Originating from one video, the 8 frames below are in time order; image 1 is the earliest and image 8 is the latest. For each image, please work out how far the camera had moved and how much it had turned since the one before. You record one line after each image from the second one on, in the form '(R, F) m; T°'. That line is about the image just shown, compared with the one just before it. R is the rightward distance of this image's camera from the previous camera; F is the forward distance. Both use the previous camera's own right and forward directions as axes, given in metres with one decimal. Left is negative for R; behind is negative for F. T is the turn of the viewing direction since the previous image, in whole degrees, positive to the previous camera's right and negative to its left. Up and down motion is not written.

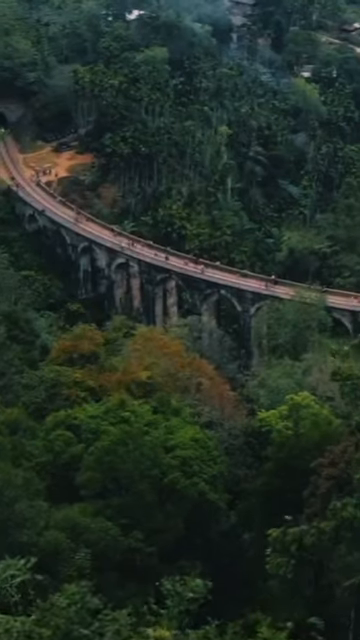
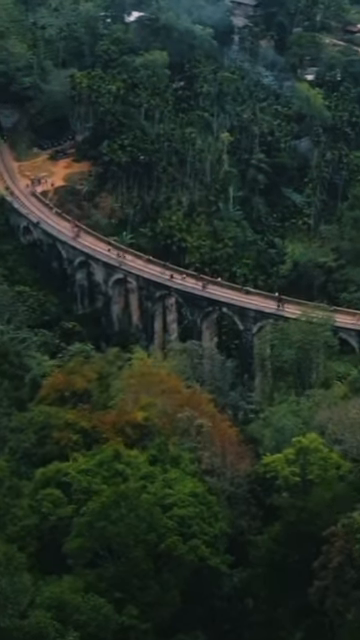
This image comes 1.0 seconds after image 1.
(+0.1, +2.6) m; 0°
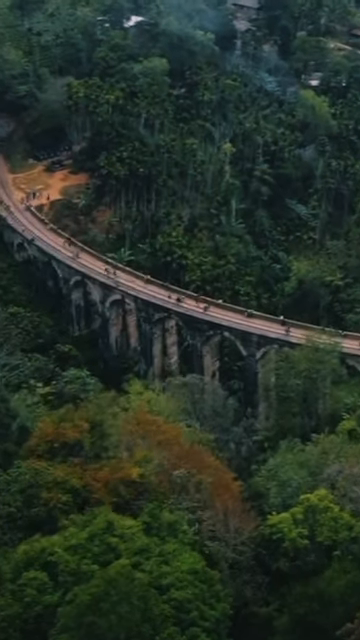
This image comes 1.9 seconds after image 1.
(+0.1, +2.8) m; 0°
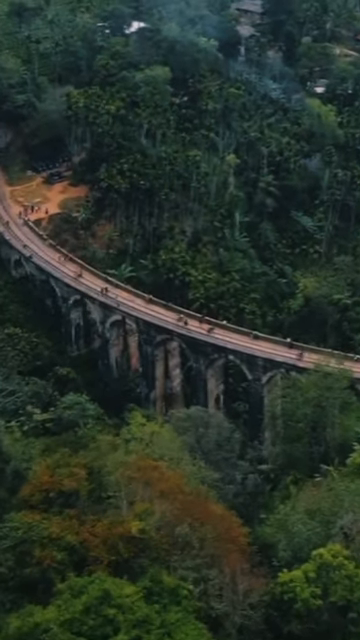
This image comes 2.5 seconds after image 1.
(0.0, +2.2) m; 0°
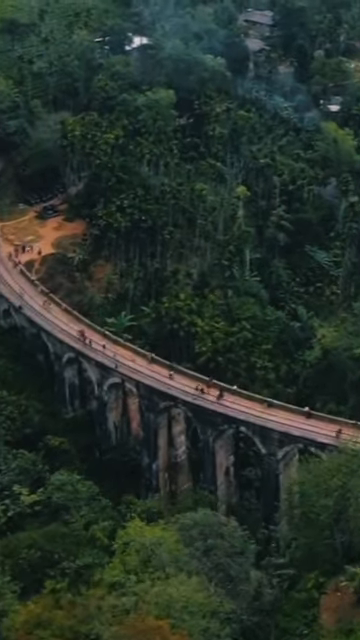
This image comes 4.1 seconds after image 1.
(0.0, +6.2) m; 0°
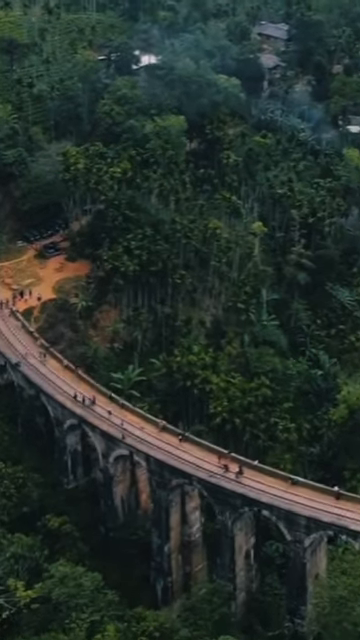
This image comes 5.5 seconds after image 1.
(-0.3, +5.6) m; 0°
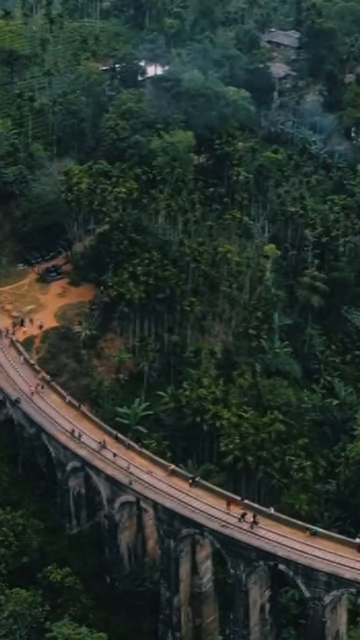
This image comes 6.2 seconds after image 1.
(-0.2, +3.1) m; 0°
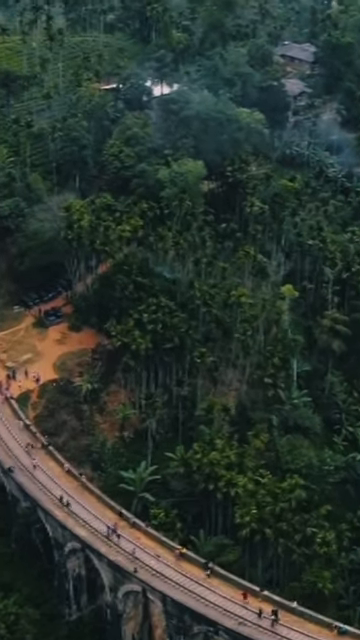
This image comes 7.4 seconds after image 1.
(-0.1, +5.0) m; 0°
